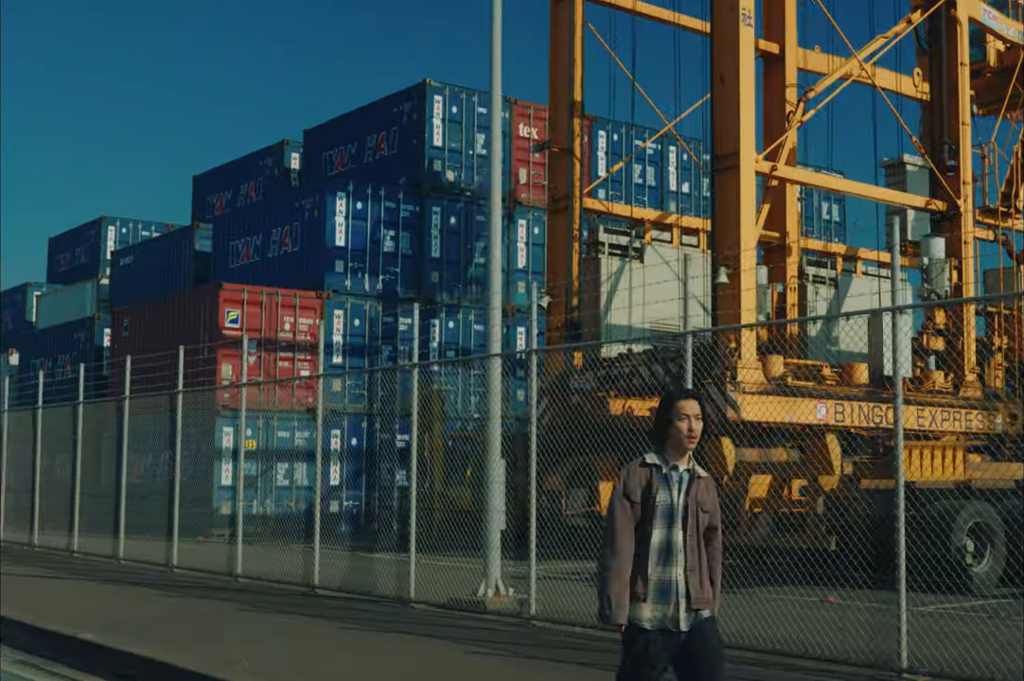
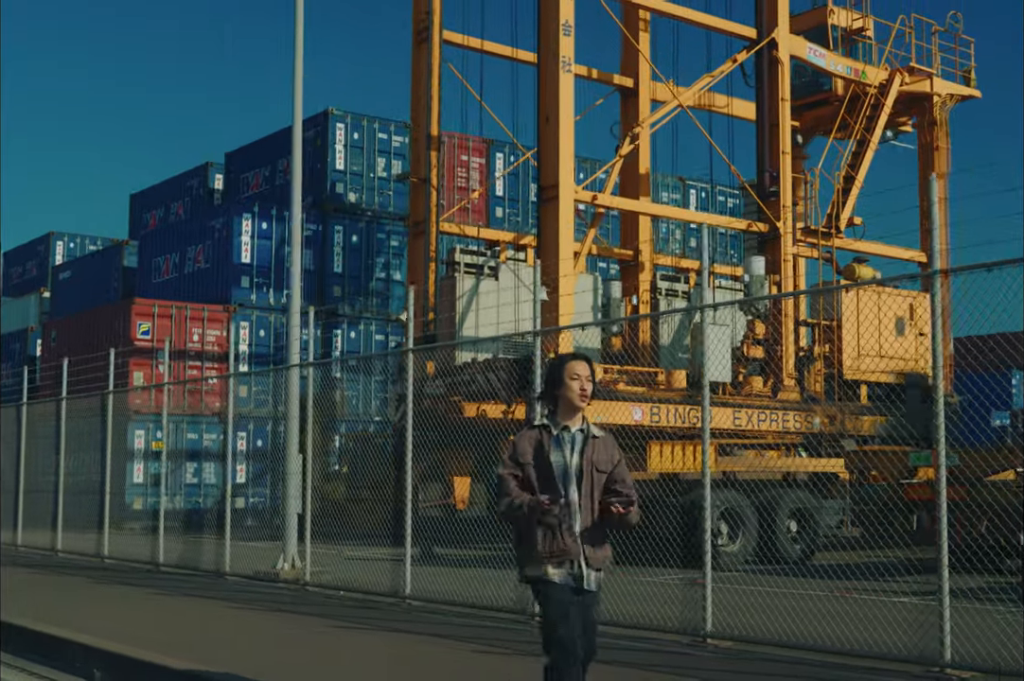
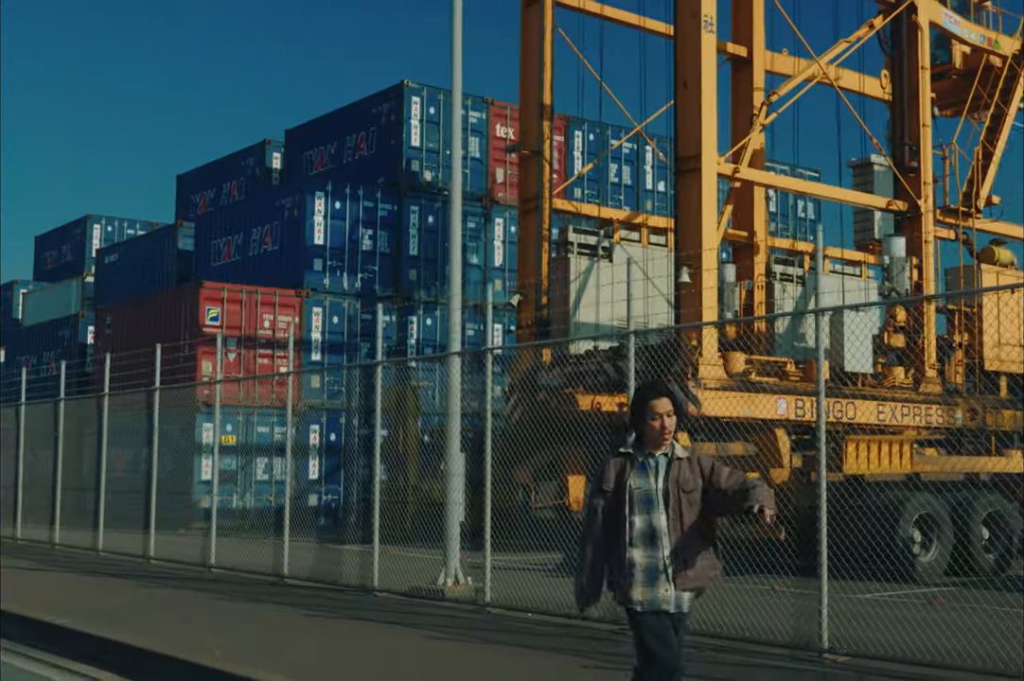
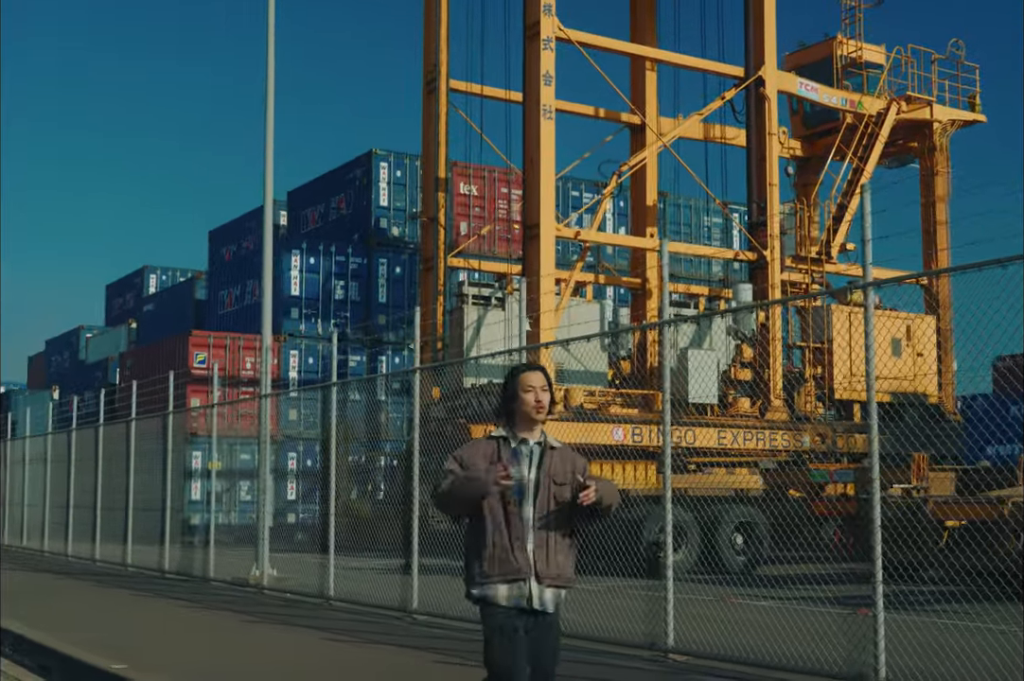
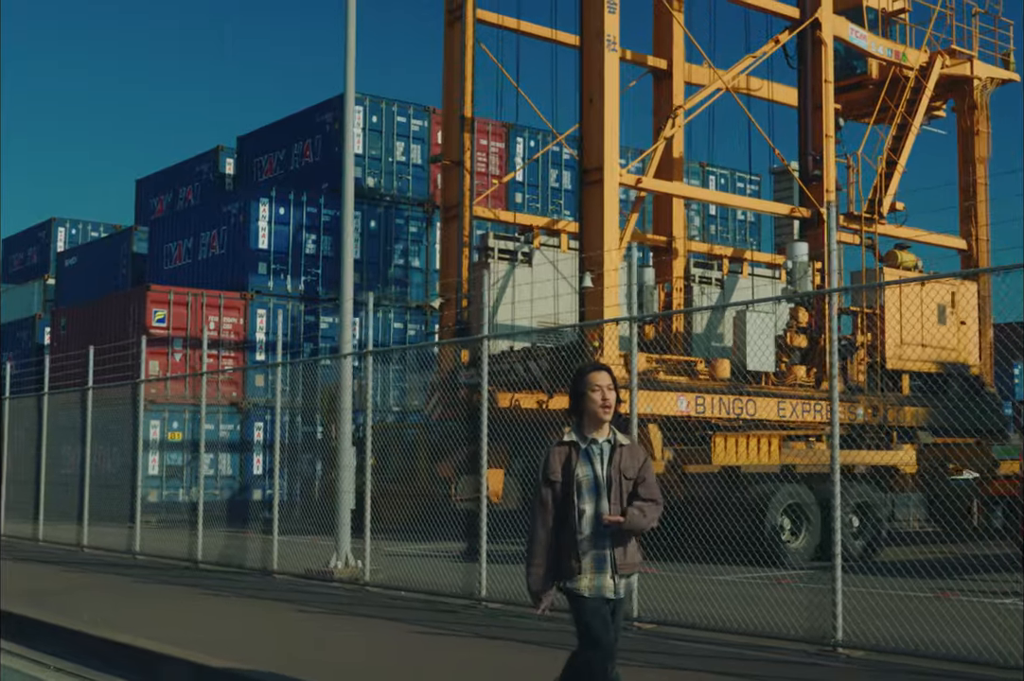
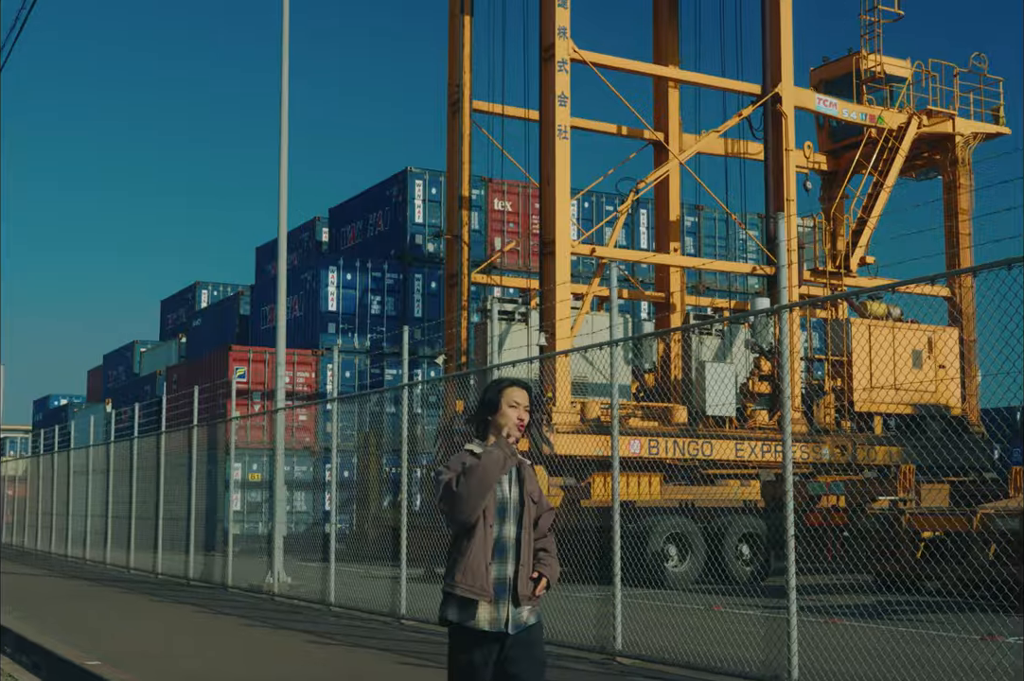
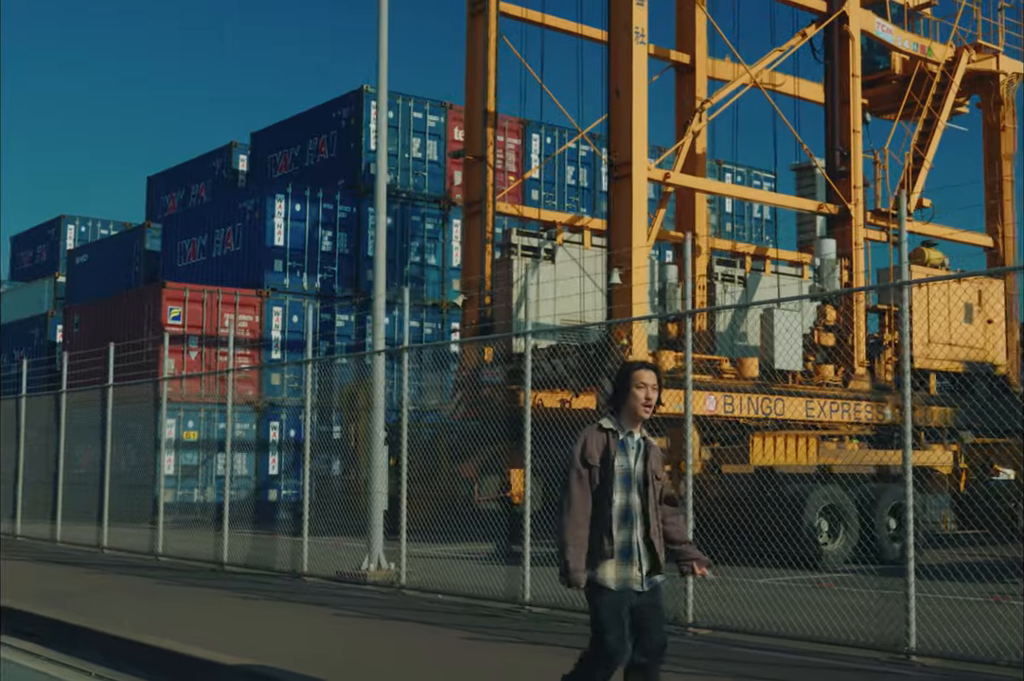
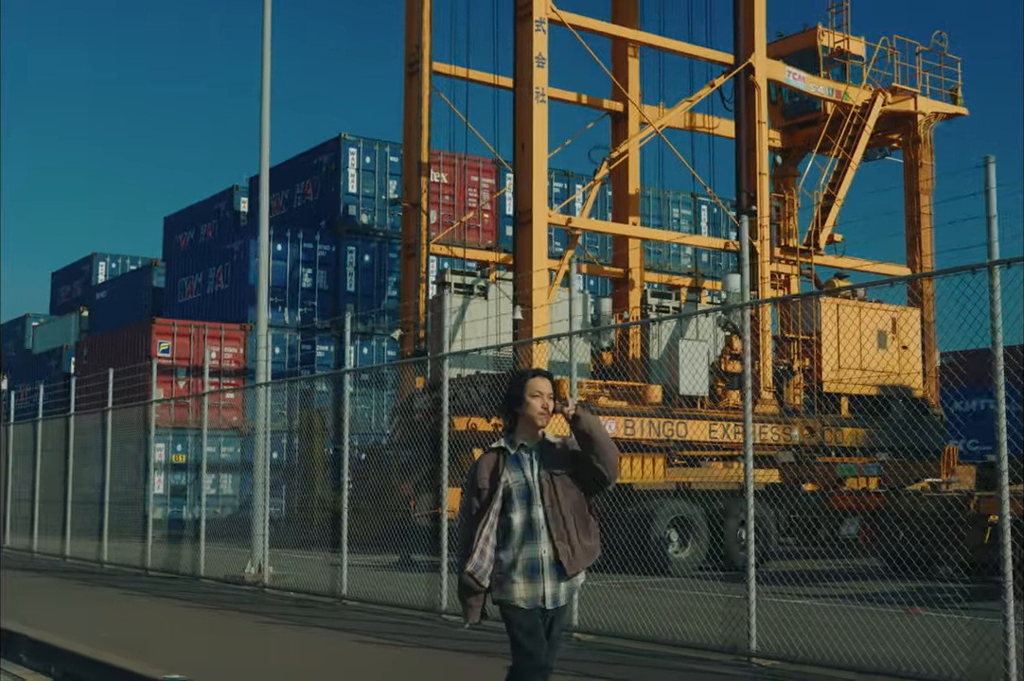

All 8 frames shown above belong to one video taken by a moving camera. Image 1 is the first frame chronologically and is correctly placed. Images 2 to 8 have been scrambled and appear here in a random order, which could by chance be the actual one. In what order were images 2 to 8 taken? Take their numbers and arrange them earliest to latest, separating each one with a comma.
3, 7, 5, 2, 8, 4, 6
